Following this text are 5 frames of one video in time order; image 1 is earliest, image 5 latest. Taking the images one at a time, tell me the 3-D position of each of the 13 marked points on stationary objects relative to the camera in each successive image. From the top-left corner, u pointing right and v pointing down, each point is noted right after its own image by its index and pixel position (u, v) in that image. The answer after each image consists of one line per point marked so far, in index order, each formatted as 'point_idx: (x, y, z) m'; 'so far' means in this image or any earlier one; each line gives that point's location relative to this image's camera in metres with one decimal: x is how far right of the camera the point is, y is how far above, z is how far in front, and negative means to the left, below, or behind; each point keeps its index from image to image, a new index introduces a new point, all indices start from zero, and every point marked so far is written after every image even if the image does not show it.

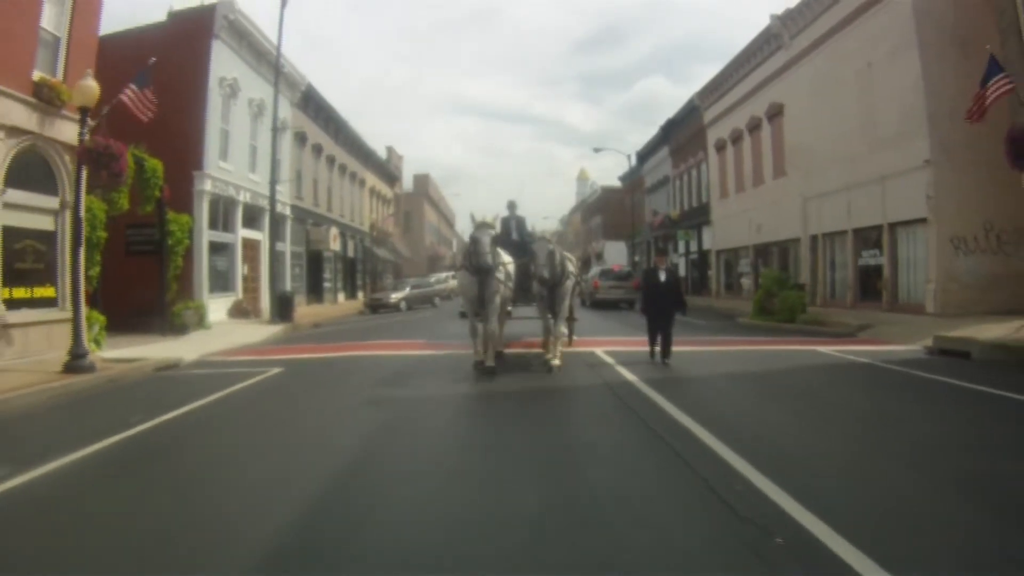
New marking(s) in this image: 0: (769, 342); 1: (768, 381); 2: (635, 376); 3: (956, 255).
0: (+4.9, -1.0, +16.3) m
1: (+3.6, -1.4, +11.1) m
2: (+1.8, -1.4, +11.7) m
3: (+10.1, +0.8, +19.3) m
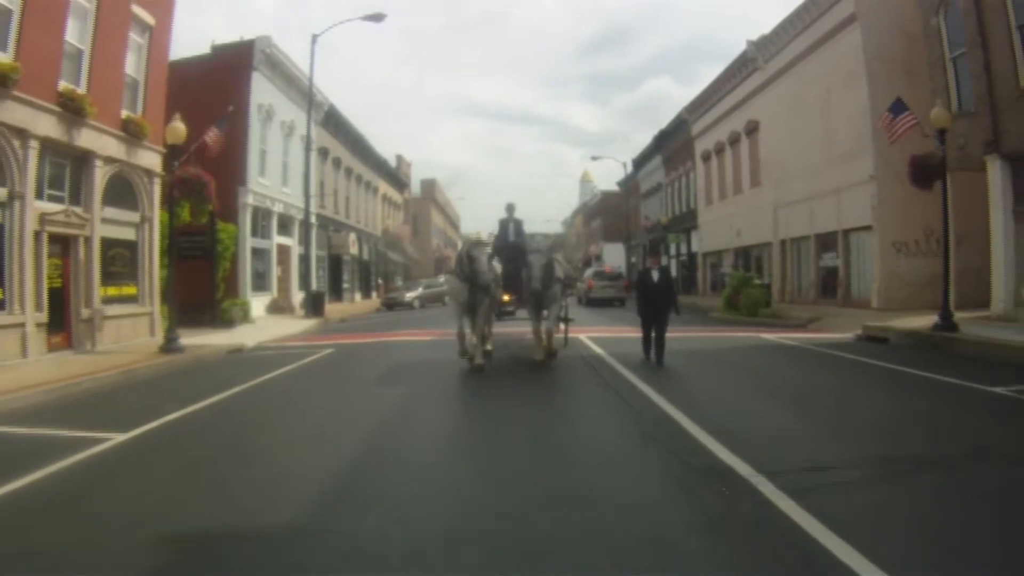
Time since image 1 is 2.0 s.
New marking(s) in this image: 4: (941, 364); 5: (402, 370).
0: (+4.9, -1.0, +19.4) m
1: (+3.6, -1.4, +14.2) m
2: (+1.8, -1.3, +14.8) m
3: (+10.1, +0.8, +22.3) m
4: (+7.4, -1.3, +14.0) m
5: (-1.8, -1.4, +13.9) m
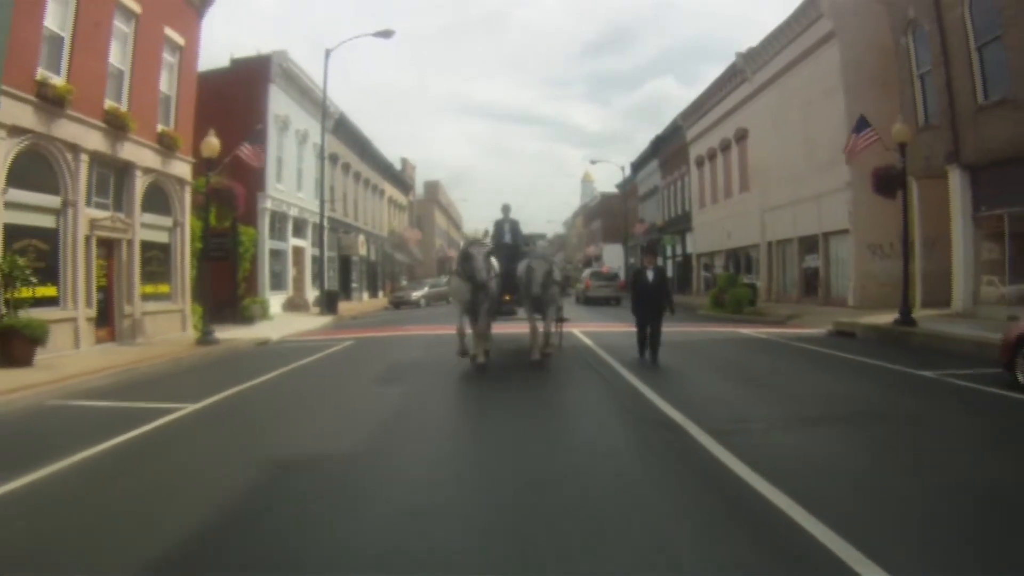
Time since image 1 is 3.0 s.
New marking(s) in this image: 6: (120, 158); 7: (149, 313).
0: (+4.9, -1.0, +21.0) m
1: (+3.6, -1.4, +15.9) m
2: (+1.8, -1.3, +16.4) m
3: (+10.1, +0.8, +23.9) m
4: (+7.4, -1.3, +15.6) m
5: (-1.8, -1.4, +15.6) m
6: (-7.8, +2.6, +17.1) m
7: (-7.7, -0.5, +18.2) m
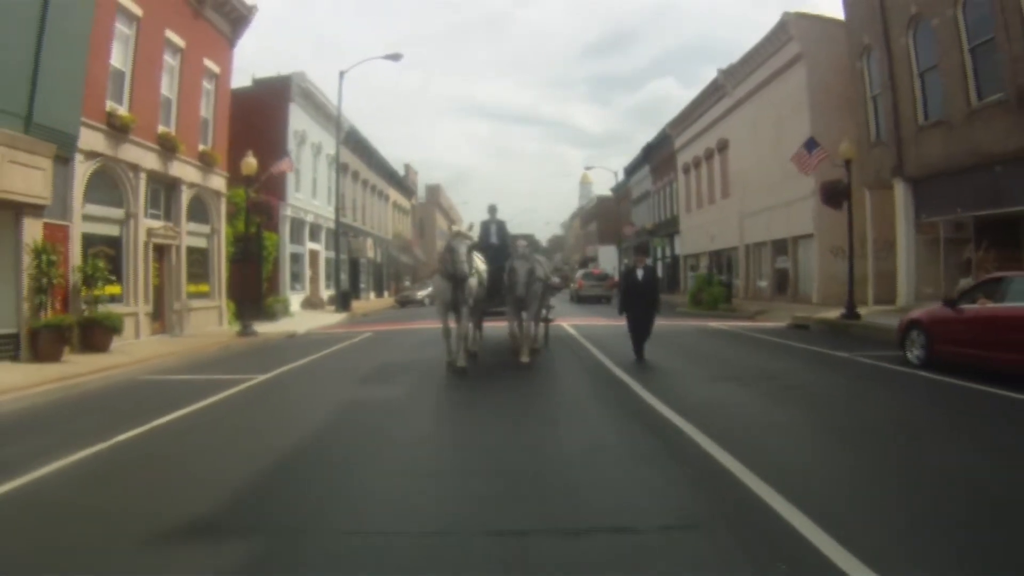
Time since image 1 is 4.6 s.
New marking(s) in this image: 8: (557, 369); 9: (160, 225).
0: (+4.9, -0.9, +23.7) m
1: (+3.5, -1.3, +18.5) m
2: (+1.7, -1.3, +19.1) m
3: (+10.0, +0.9, +26.6) m
4: (+7.3, -1.3, +18.3) m
5: (-1.8, -1.3, +18.2) m
6: (-7.9, +2.6, +19.7) m
7: (-7.8, -0.5, +20.8) m
8: (+0.8, -1.5, +15.6) m
9: (-7.9, +1.4, +19.2) m
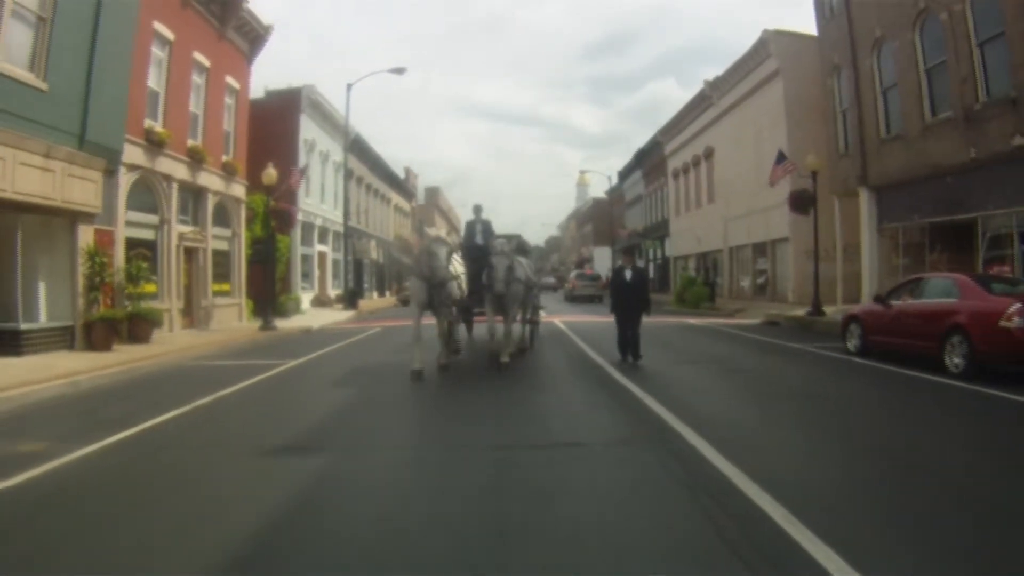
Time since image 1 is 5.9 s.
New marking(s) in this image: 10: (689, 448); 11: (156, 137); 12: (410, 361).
0: (+4.8, -0.9, +25.7) m
1: (+3.4, -1.3, +20.5) m
2: (+1.6, -1.3, +21.1) m
3: (+9.9, +0.9, +28.6) m
4: (+7.2, -1.2, +20.3) m
5: (-1.9, -1.3, +20.2) m
6: (-8.0, +2.7, +21.7) m
7: (-7.9, -0.5, +22.8) m
8: (+0.7, -1.4, +17.6) m
9: (-8.0, +1.4, +21.2) m
10: (+1.9, -1.6, +9.0) m
11: (-8.0, +3.4, +19.3) m
12: (-2.1, -1.4, +18.4) m
